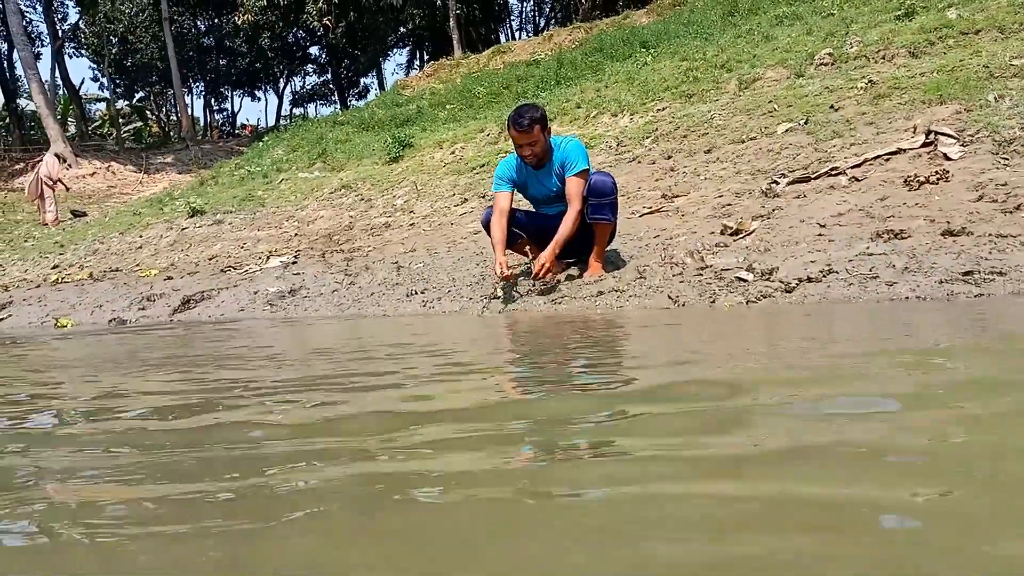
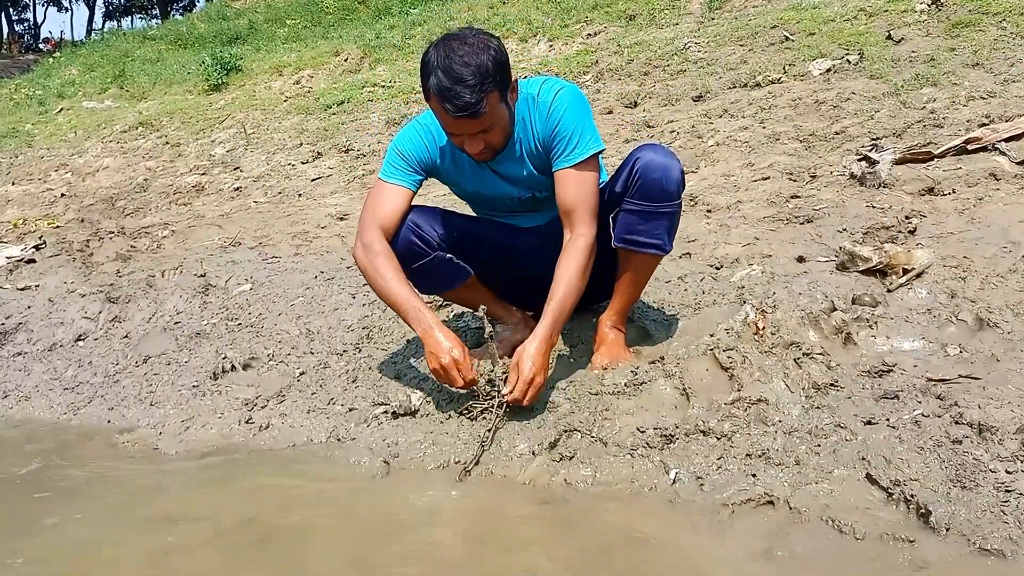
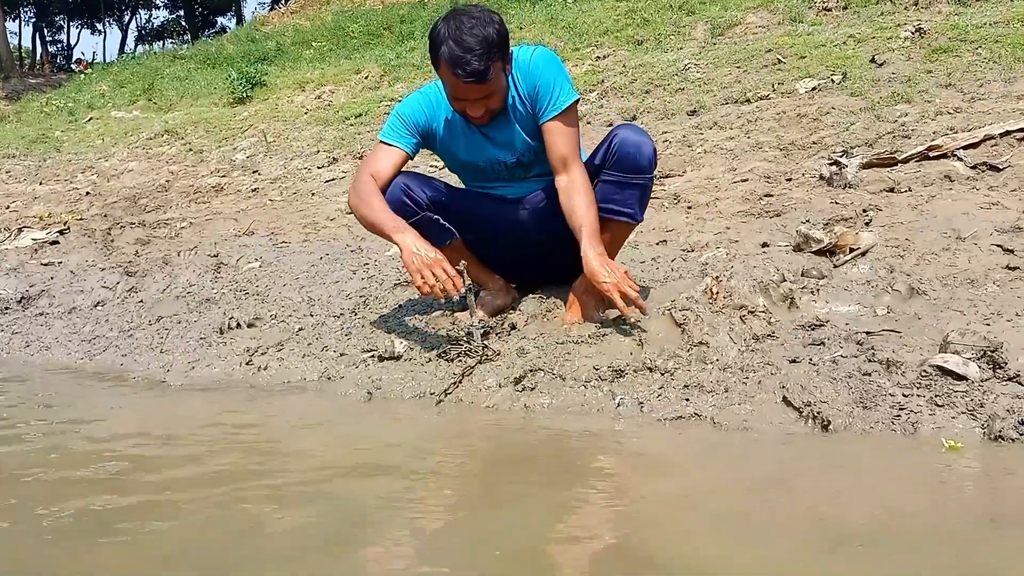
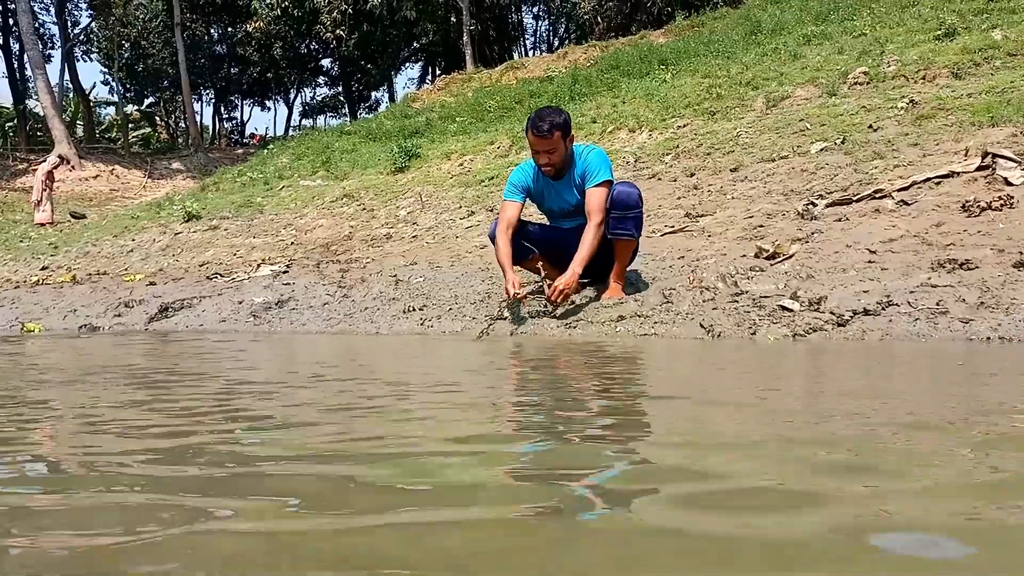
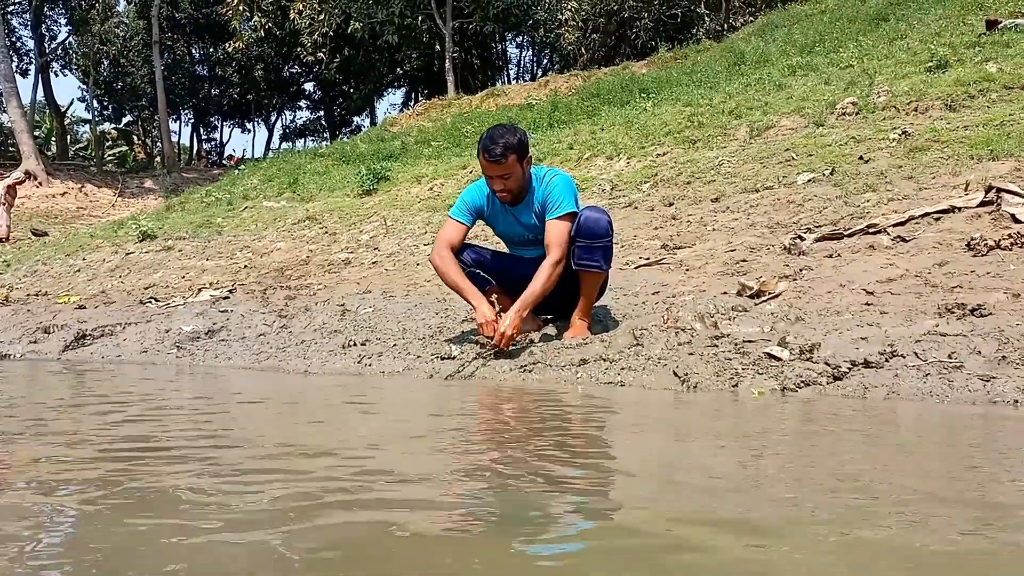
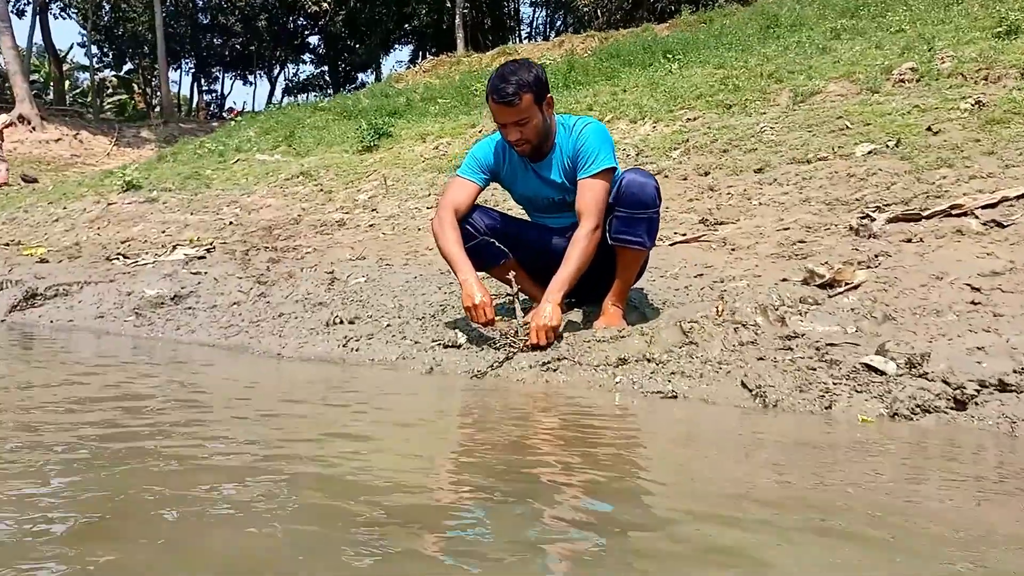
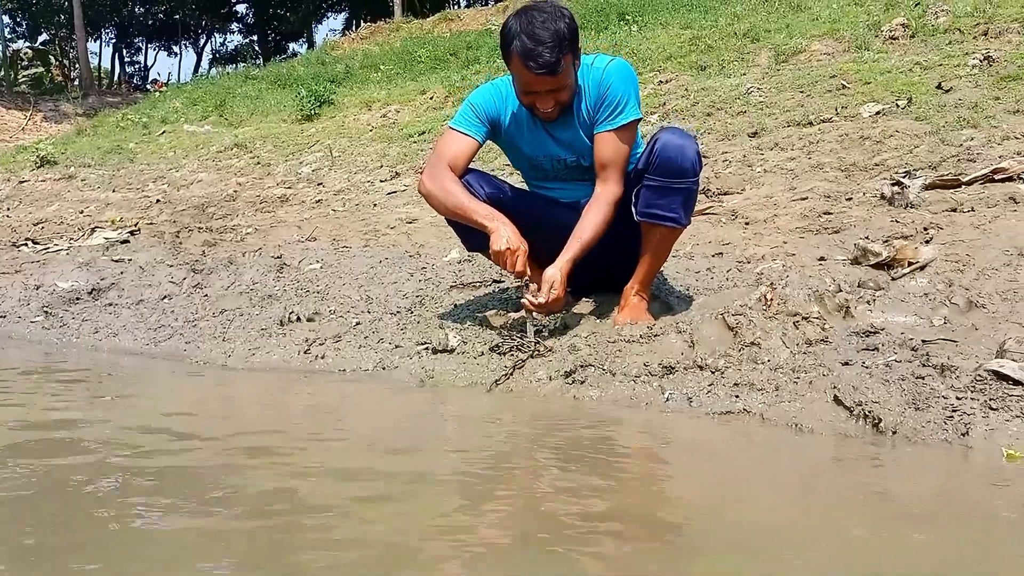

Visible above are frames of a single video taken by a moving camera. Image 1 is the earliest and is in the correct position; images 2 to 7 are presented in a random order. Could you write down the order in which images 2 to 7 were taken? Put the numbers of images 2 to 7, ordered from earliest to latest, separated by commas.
4, 5, 6, 7, 3, 2
